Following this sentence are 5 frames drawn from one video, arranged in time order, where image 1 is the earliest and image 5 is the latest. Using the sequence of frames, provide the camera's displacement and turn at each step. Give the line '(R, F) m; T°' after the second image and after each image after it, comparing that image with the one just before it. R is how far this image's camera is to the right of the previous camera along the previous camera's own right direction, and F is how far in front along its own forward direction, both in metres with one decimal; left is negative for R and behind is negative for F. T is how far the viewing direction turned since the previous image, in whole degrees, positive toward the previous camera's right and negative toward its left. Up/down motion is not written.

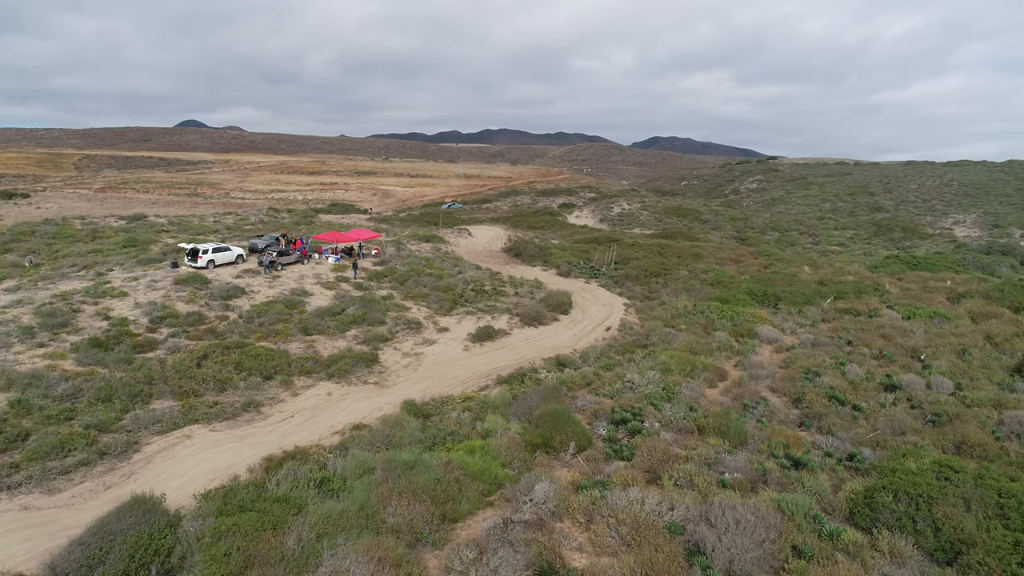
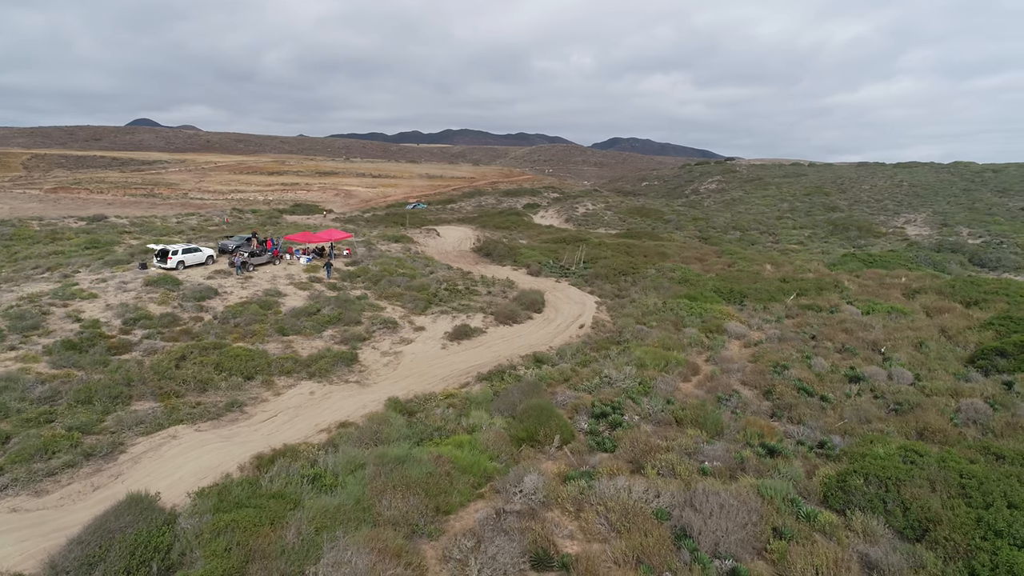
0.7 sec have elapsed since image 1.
(-0.3, -0.2) m; +3°
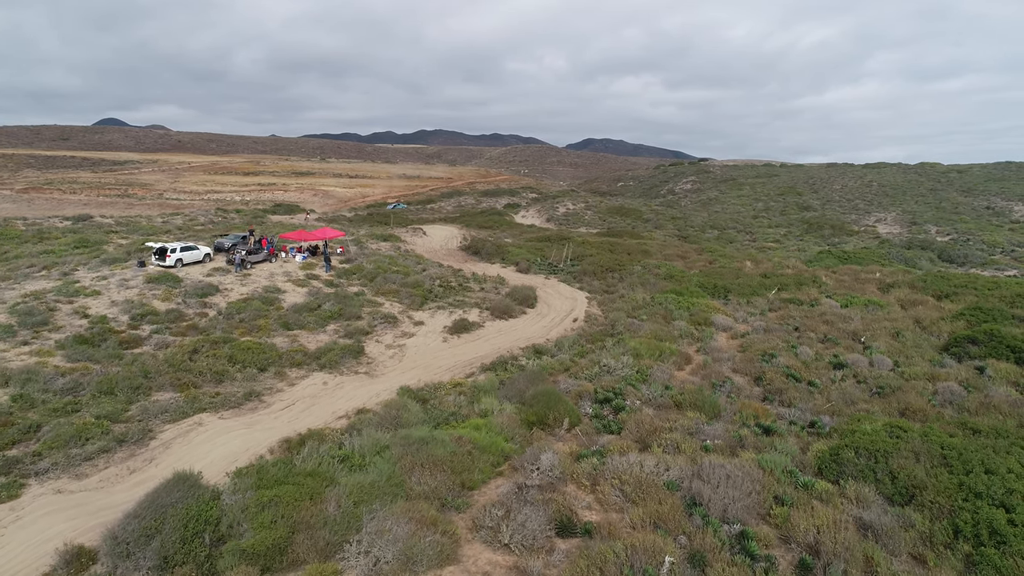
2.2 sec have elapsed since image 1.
(-0.5, -0.5) m; +2°
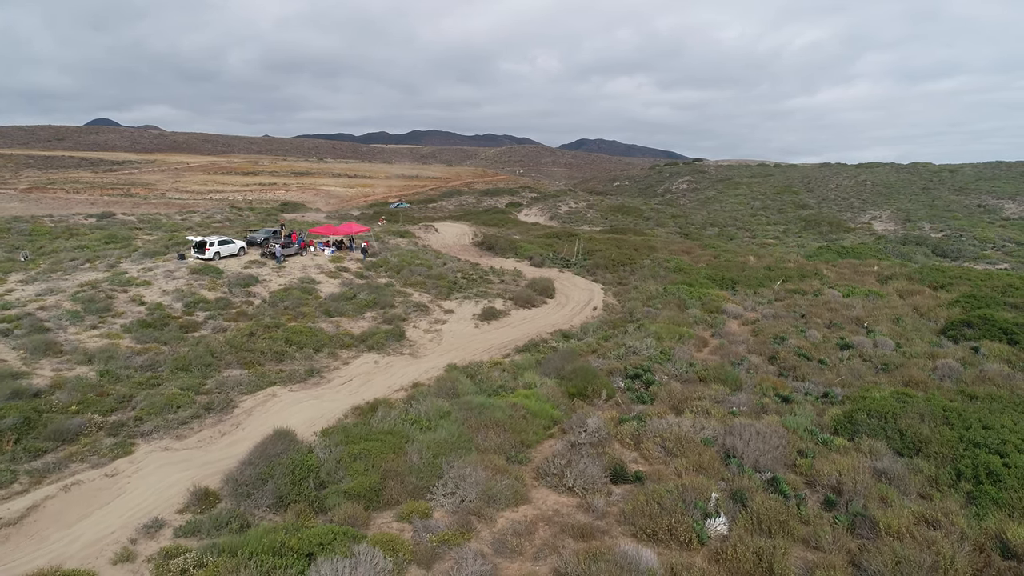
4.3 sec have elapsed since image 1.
(-0.8, -1.1) m; +1°
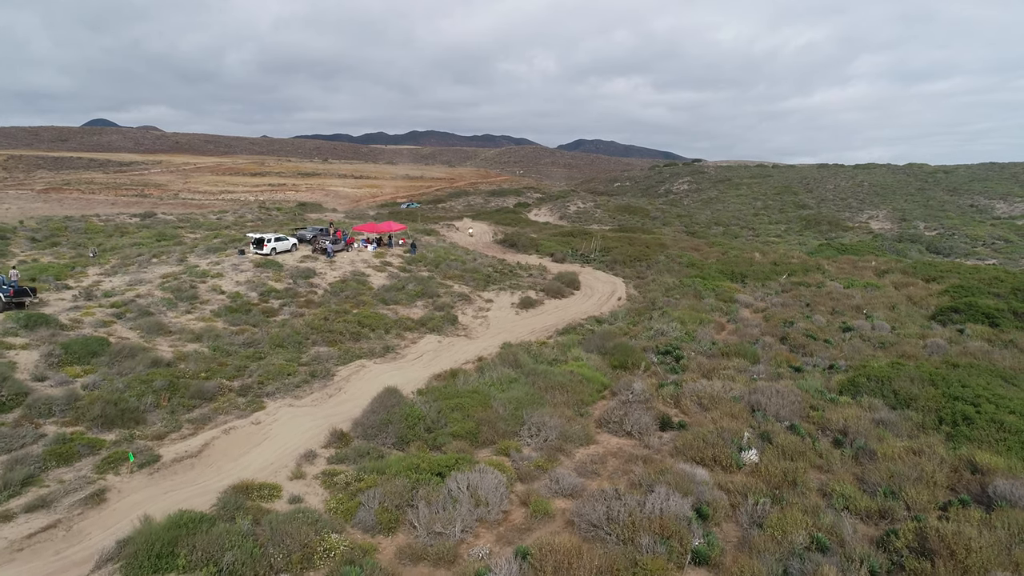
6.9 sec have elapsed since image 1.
(-1.0, -2.0) m; 0°
